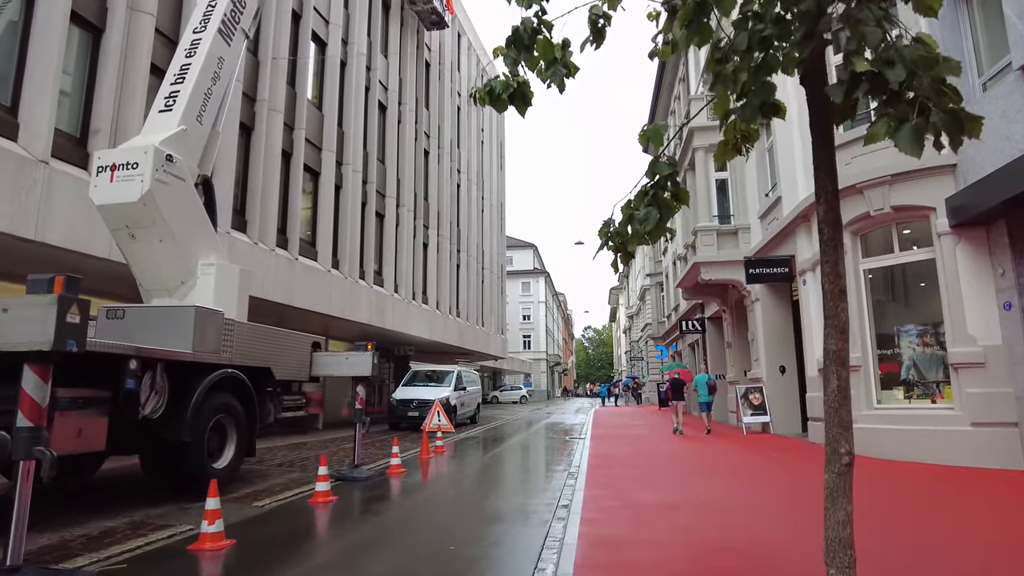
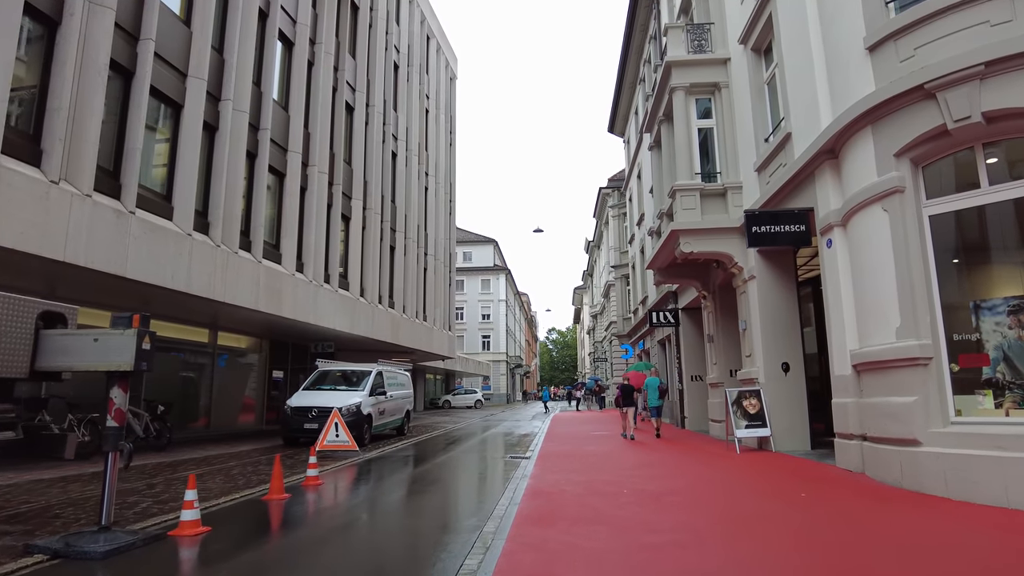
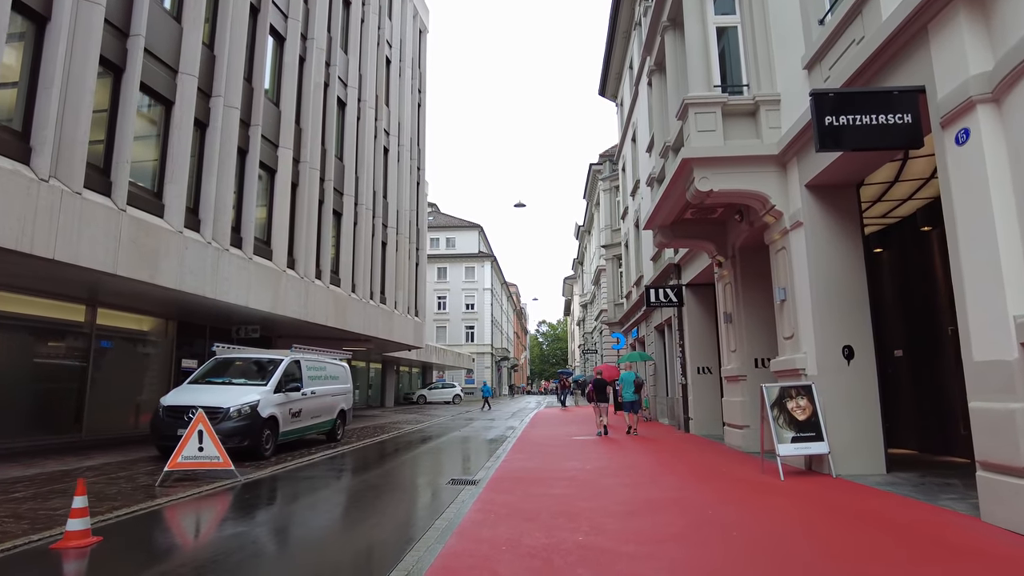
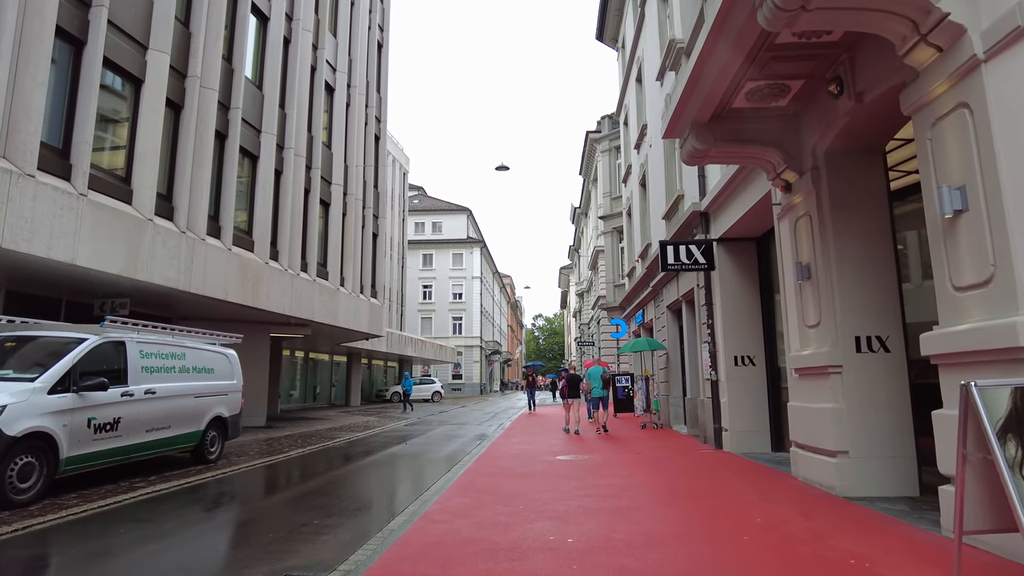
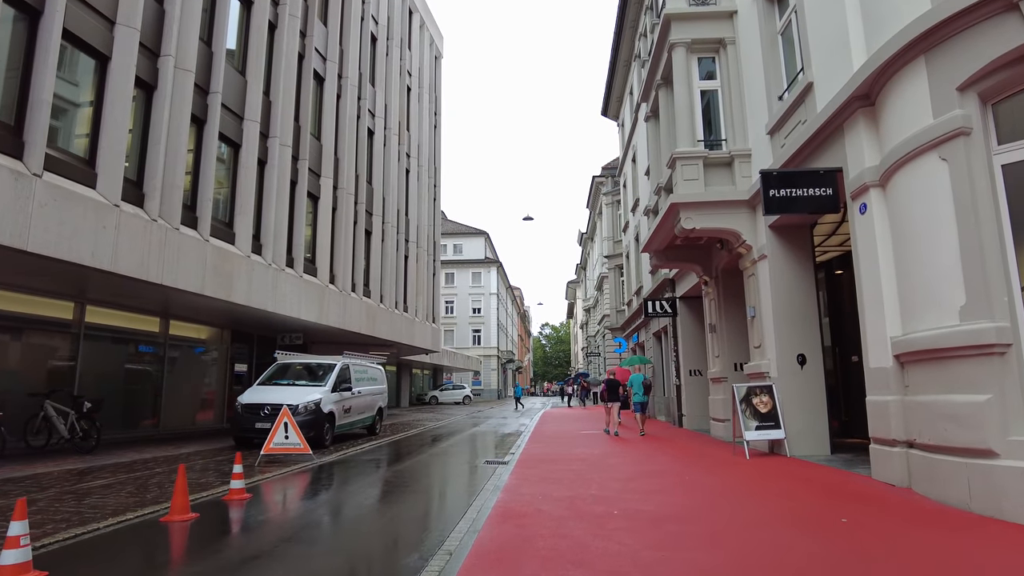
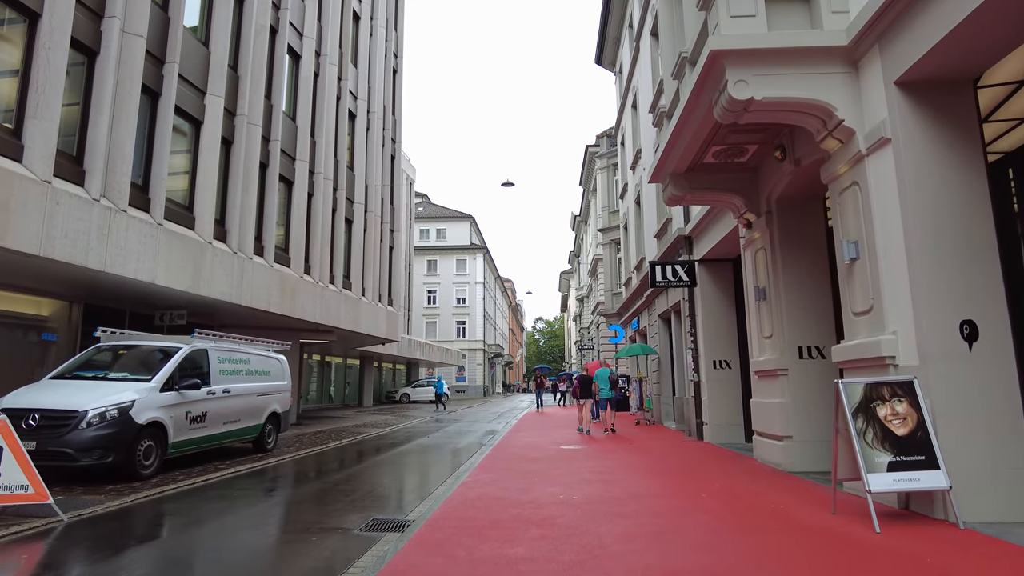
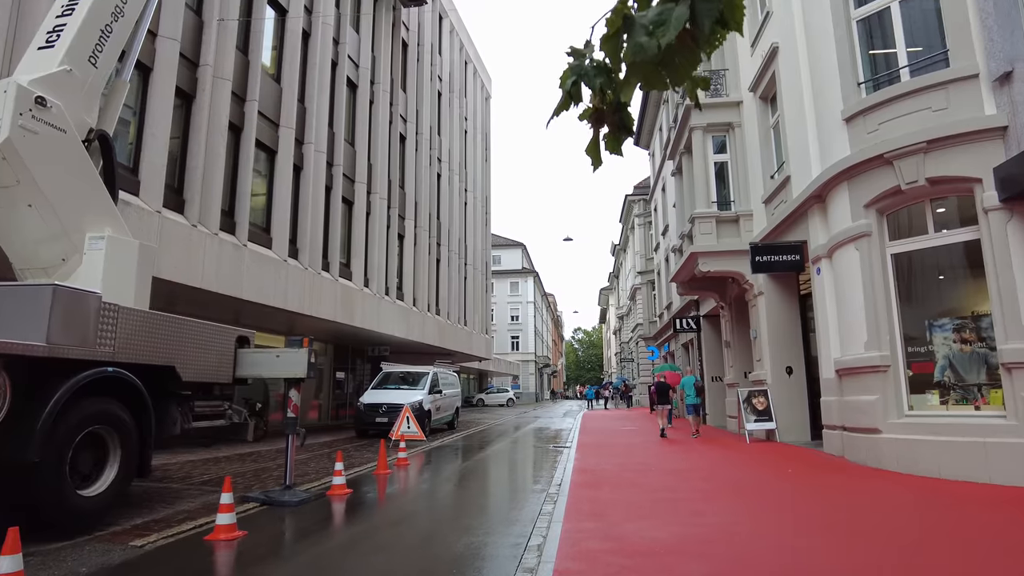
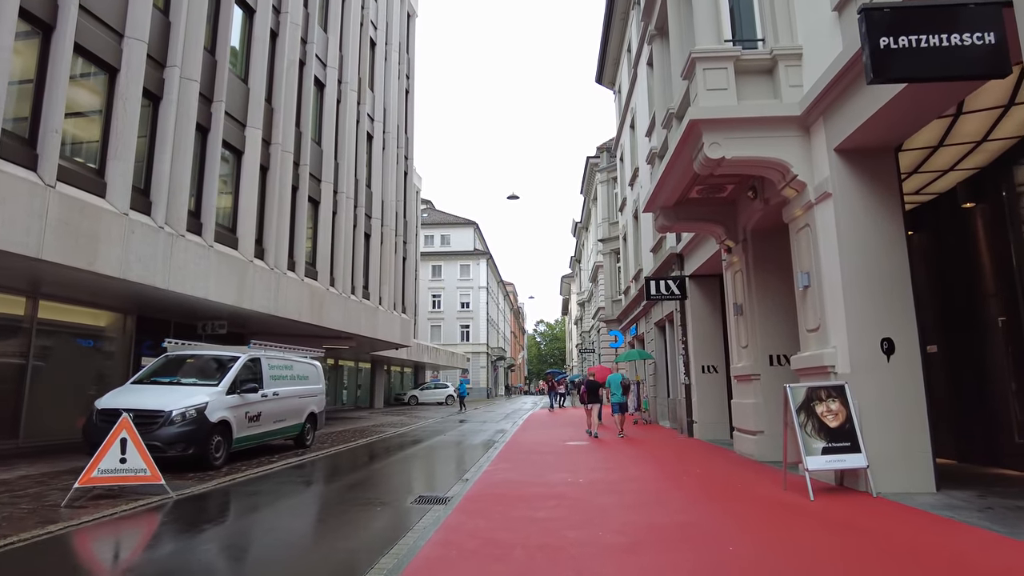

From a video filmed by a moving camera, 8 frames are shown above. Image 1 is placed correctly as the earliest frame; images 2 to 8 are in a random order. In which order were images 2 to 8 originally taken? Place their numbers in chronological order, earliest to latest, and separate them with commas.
7, 2, 5, 3, 8, 6, 4
